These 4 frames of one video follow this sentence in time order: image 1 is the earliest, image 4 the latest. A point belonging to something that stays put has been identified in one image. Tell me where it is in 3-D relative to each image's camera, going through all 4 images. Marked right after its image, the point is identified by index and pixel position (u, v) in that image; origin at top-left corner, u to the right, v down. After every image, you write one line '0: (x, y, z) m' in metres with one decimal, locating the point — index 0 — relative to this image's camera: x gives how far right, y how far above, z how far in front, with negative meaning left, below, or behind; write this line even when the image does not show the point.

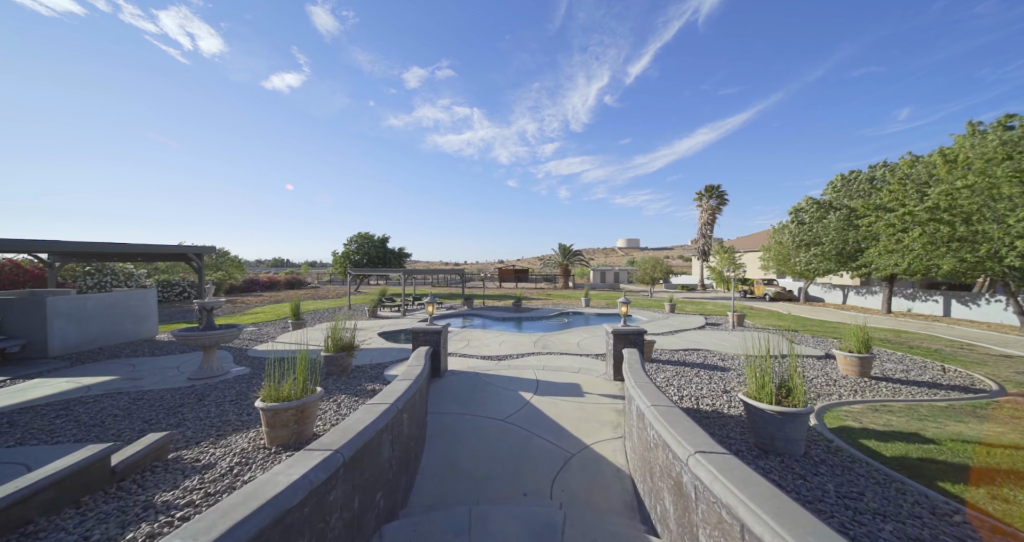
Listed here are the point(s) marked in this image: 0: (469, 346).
0: (-0.8, -1.4, +6.3) m
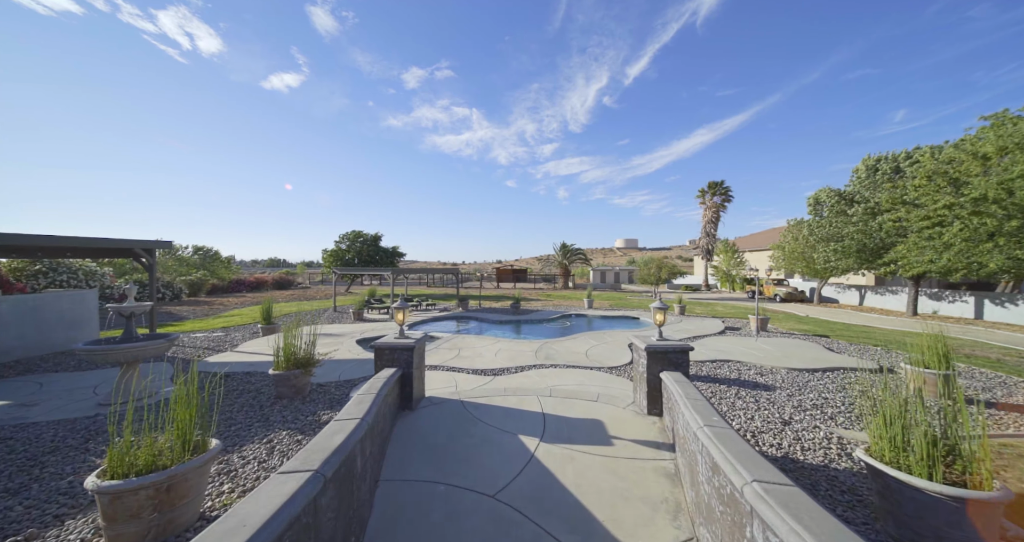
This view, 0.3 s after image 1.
0: (-0.9, -1.4, +5.4) m
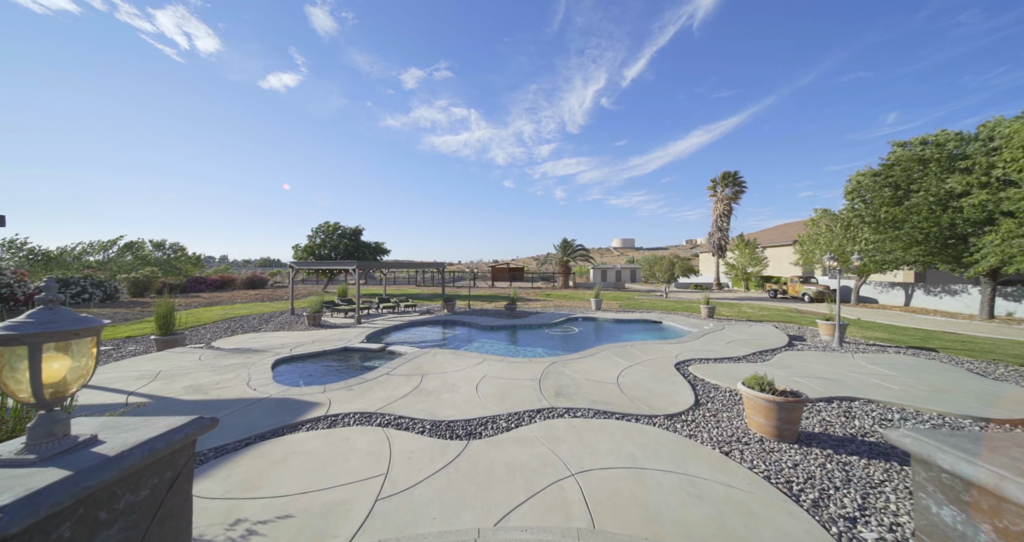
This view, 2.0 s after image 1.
0: (-0.9, -1.2, +3.4) m
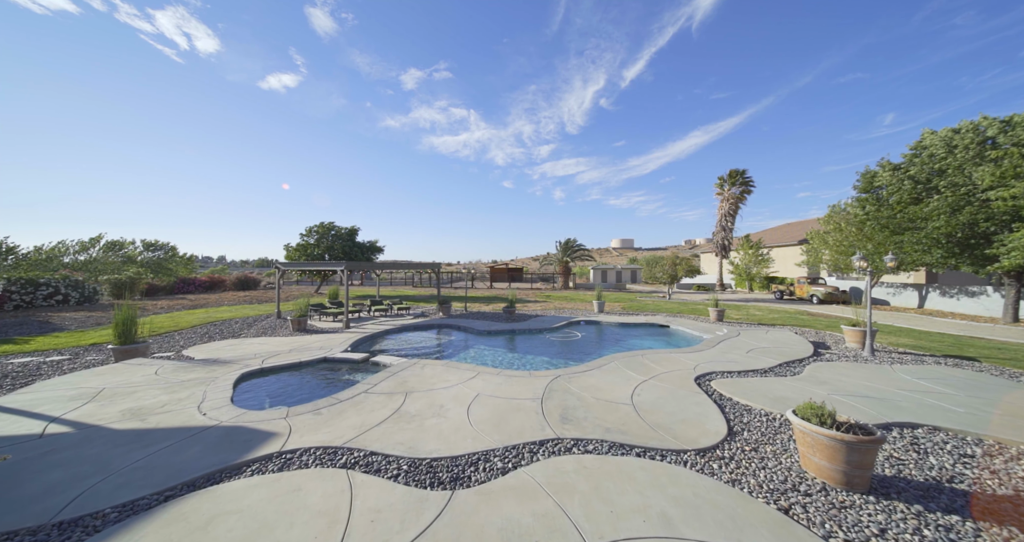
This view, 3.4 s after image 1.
0: (-1.0, -1.2, +2.9) m
